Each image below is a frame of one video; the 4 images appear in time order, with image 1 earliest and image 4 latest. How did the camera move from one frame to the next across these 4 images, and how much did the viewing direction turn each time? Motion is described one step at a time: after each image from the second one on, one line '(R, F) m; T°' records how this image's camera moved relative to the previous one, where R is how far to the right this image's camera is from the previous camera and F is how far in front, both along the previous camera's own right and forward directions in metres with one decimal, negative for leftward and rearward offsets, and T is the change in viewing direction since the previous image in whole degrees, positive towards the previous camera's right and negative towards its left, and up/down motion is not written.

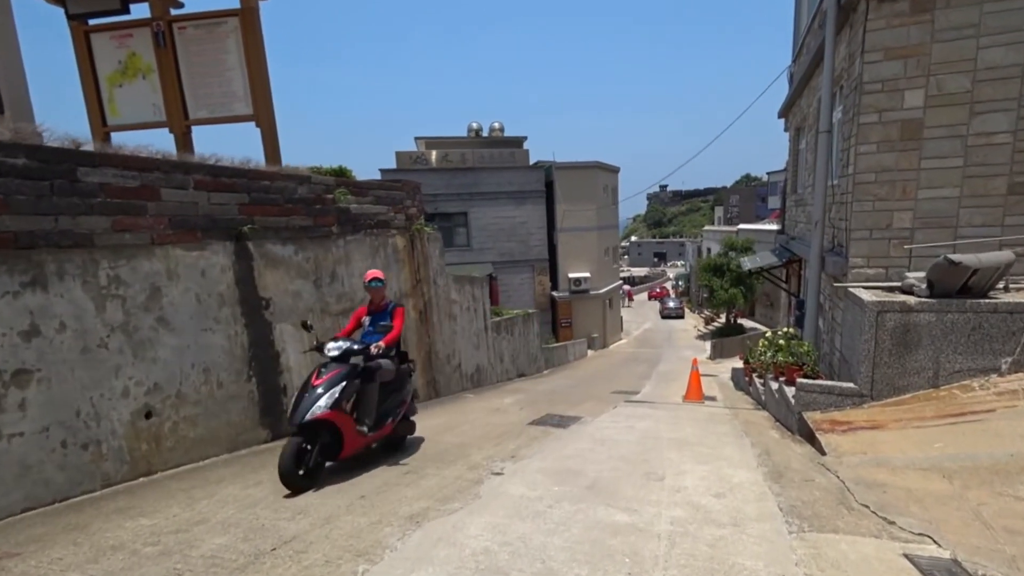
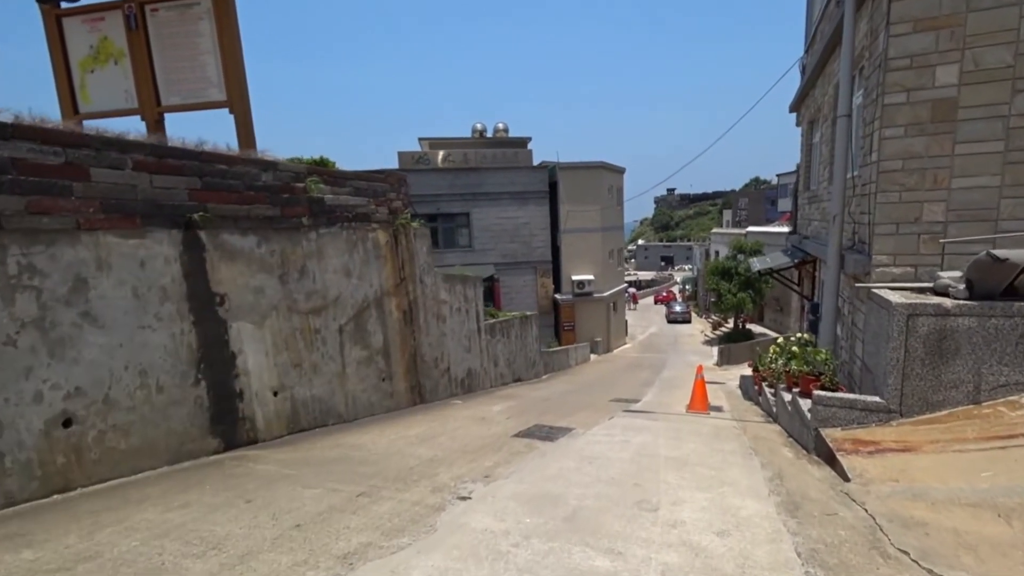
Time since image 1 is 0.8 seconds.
(+0.2, +0.5) m; -1°
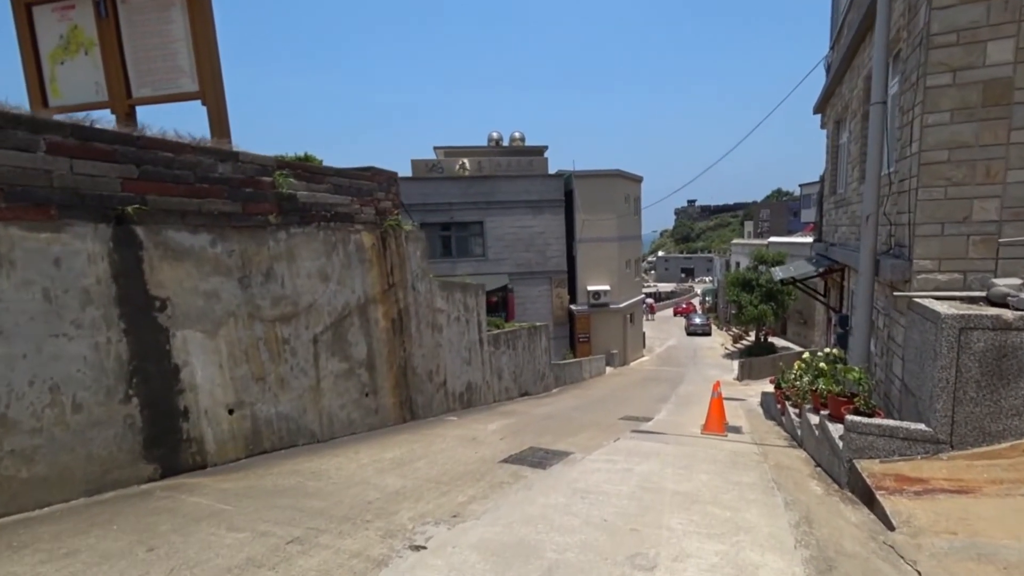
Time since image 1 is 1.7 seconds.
(+0.3, +0.6) m; -2°
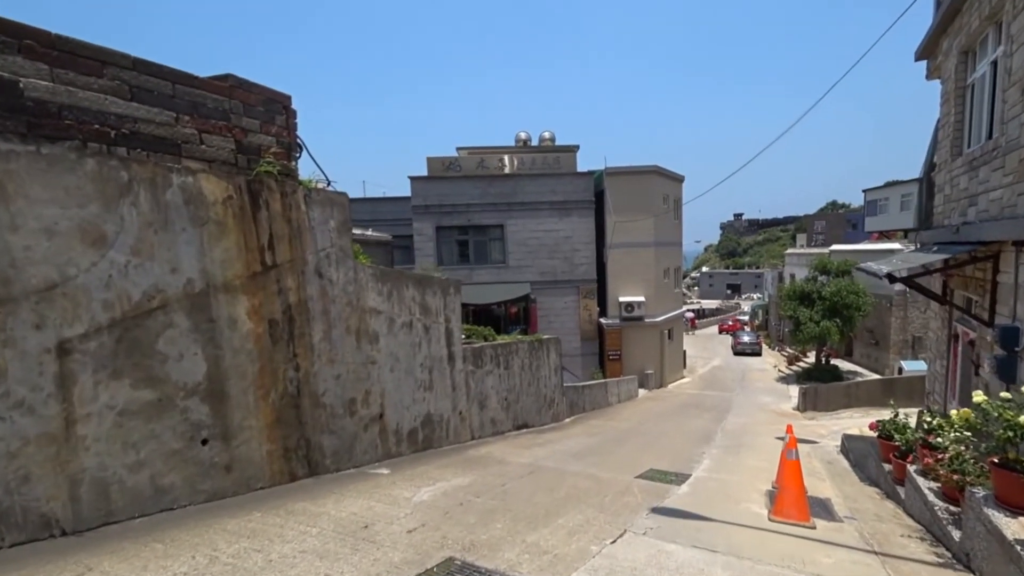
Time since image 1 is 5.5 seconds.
(+0.8, +2.6) m; -4°
